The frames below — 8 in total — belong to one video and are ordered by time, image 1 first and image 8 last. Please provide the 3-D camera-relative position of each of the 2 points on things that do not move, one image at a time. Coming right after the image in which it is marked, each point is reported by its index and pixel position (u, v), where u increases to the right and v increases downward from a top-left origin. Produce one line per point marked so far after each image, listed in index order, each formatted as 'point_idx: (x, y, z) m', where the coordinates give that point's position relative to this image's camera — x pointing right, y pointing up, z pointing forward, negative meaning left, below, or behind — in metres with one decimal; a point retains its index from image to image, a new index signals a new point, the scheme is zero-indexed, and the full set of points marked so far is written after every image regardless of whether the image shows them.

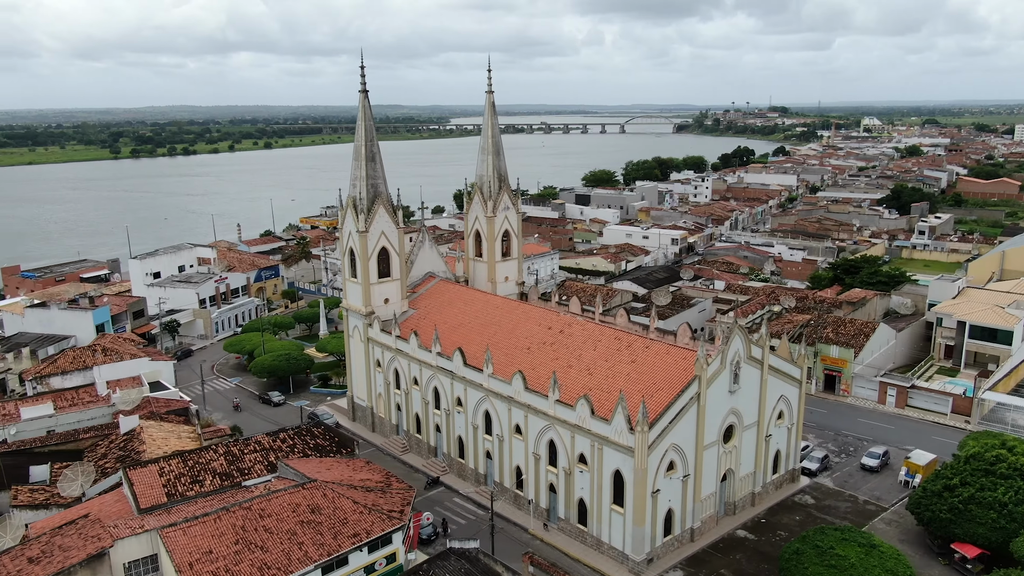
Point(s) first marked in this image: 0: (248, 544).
0: (-6.6, -6.4, +19.2) m
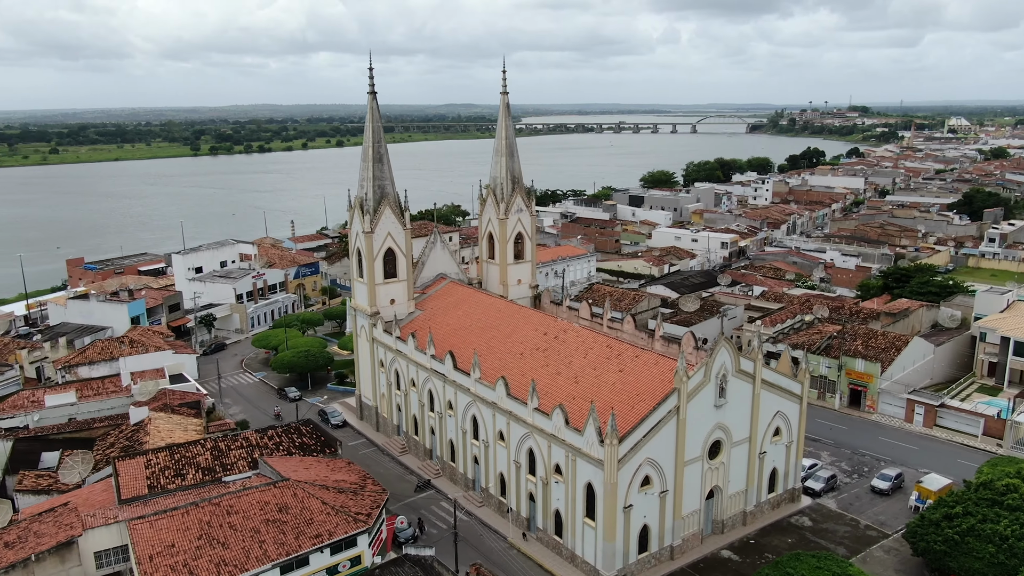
0: (-7.6, -6.4, +19.5) m
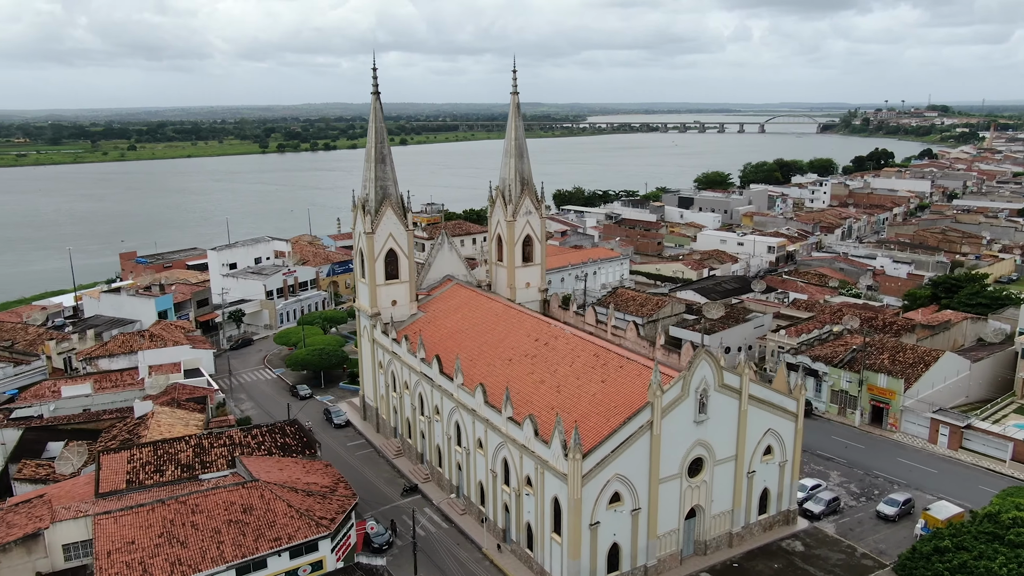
0: (-8.7, -6.4, +19.6) m
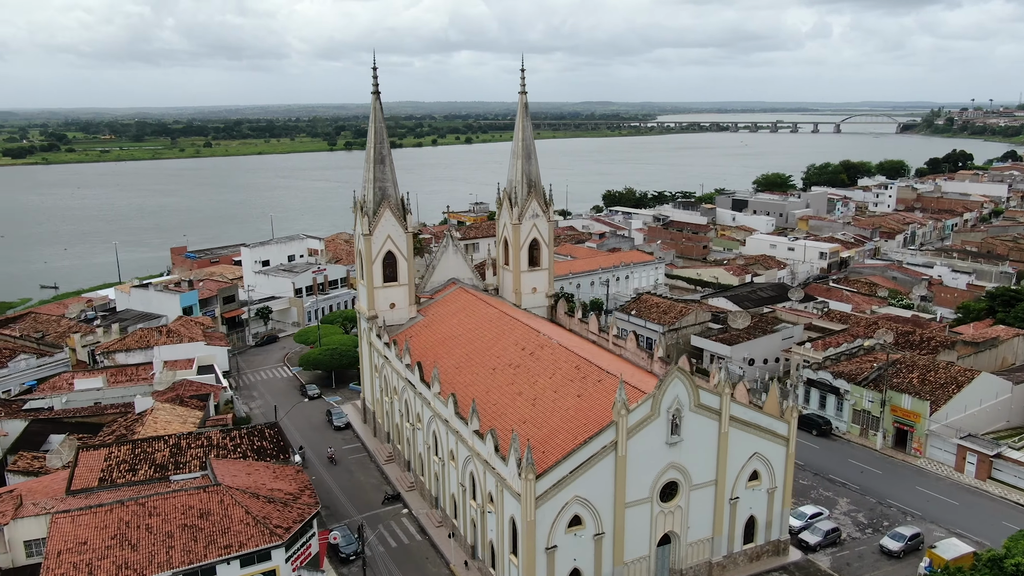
0: (-9.9, -6.4, +19.5) m
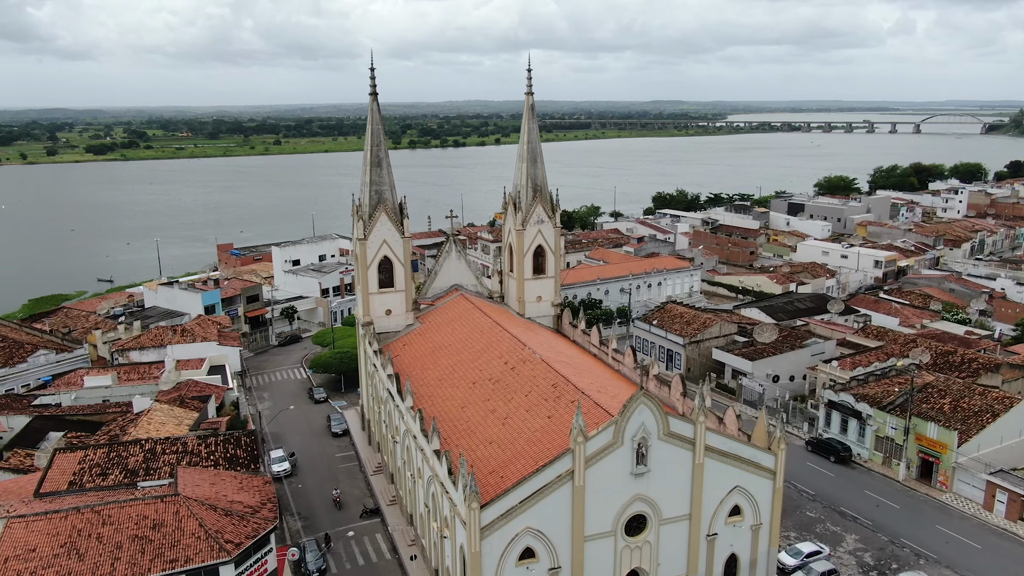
0: (-11.0, -6.5, +19.2) m
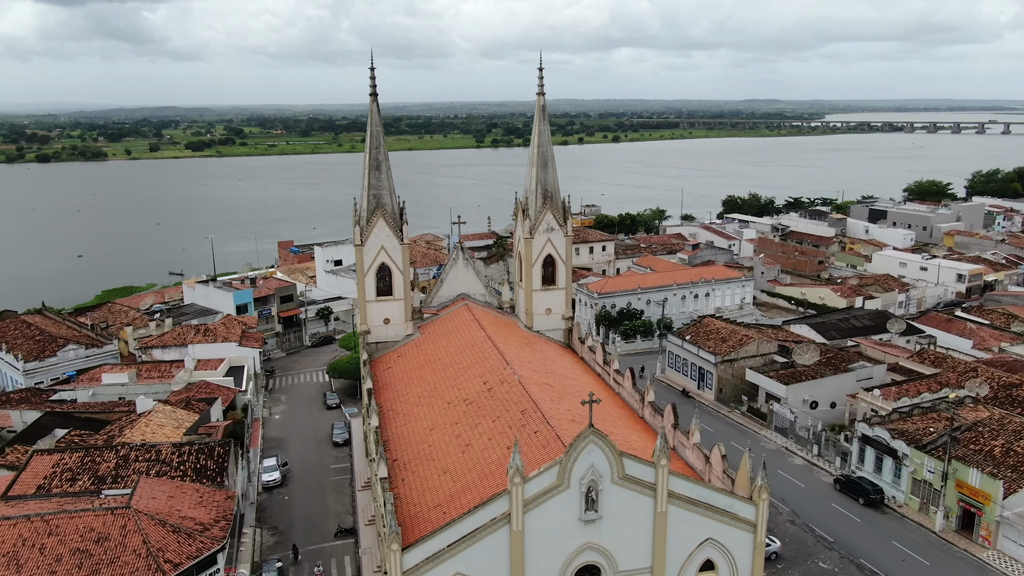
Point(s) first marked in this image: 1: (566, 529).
0: (-12.3, -6.7, +18.9) m
1: (+1.1, -5.1, +16.4) m
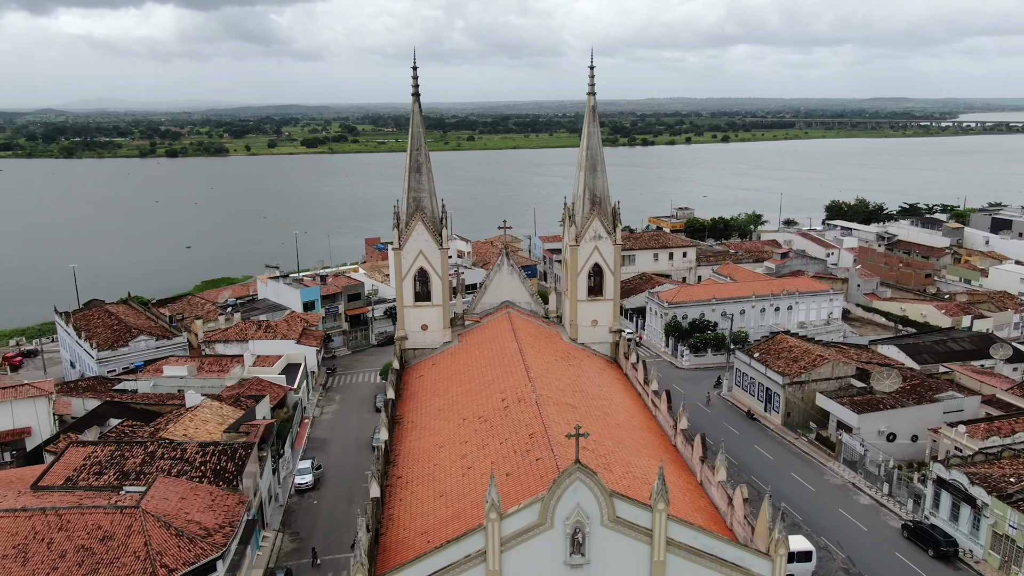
0: (-12.3, -6.6, +19.2) m
1: (+0.7, -5.5, +15.0) m
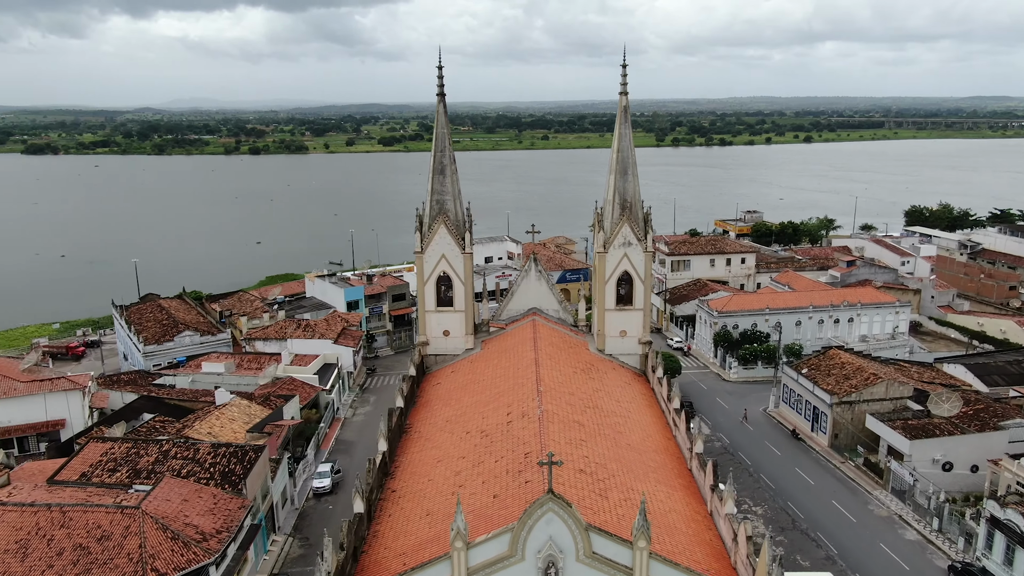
0: (-12.4, -6.6, +19.5) m
1: (+0.2, -5.8, +14.0) m
